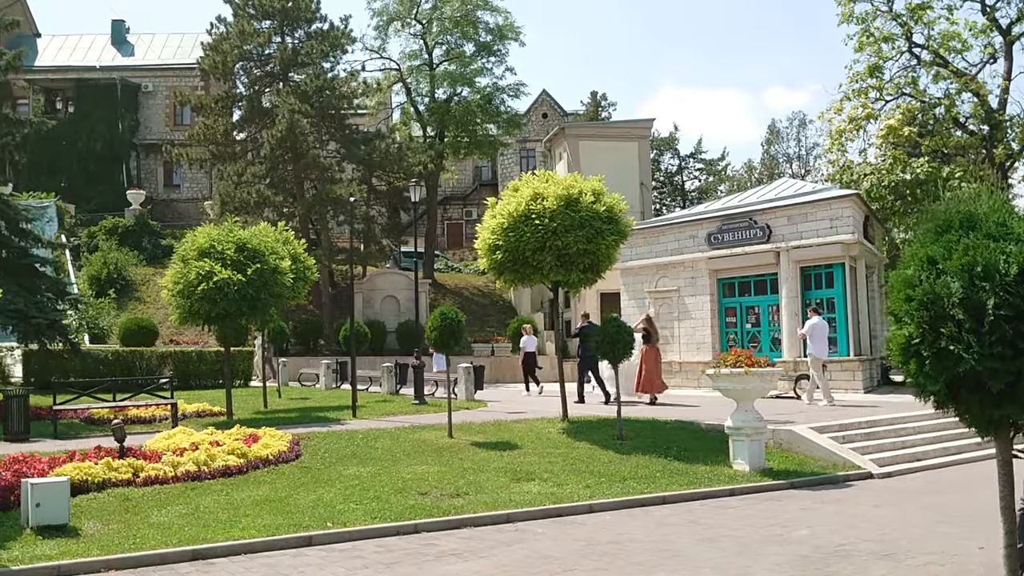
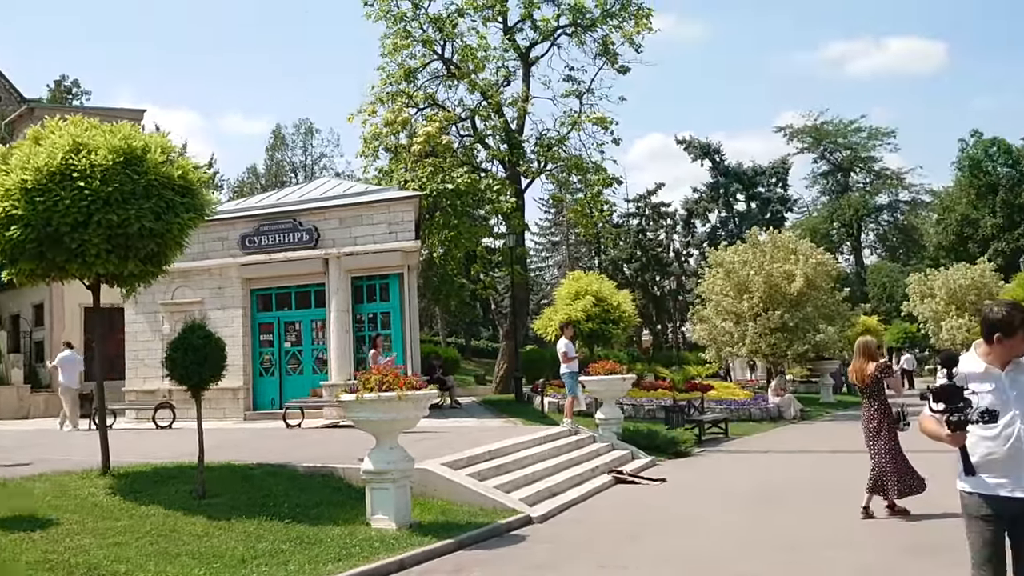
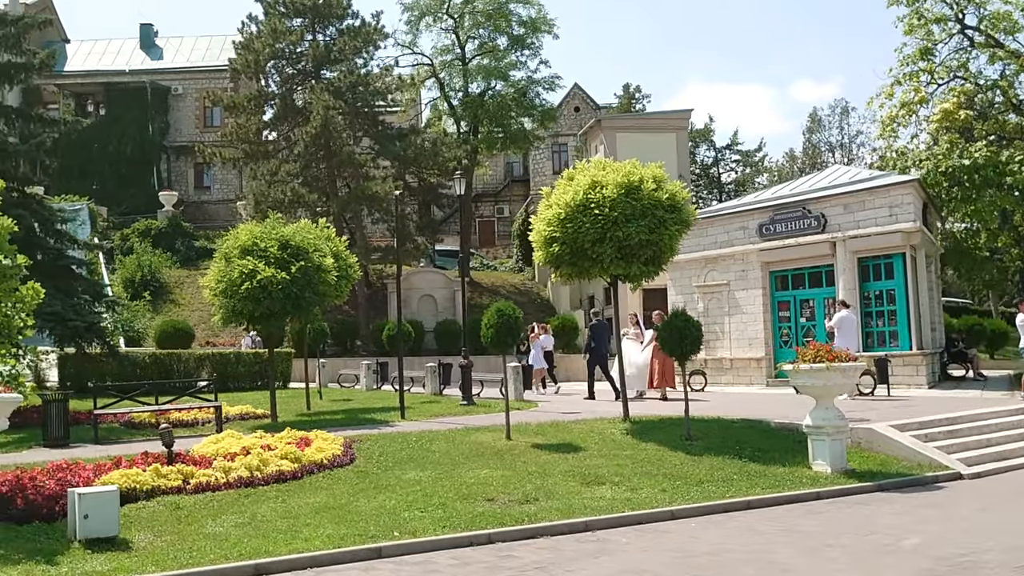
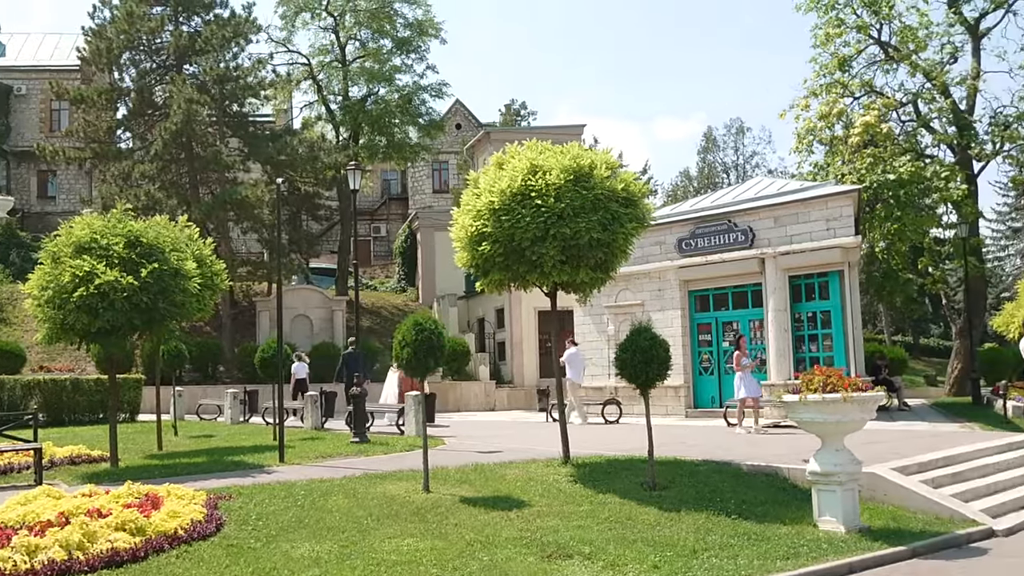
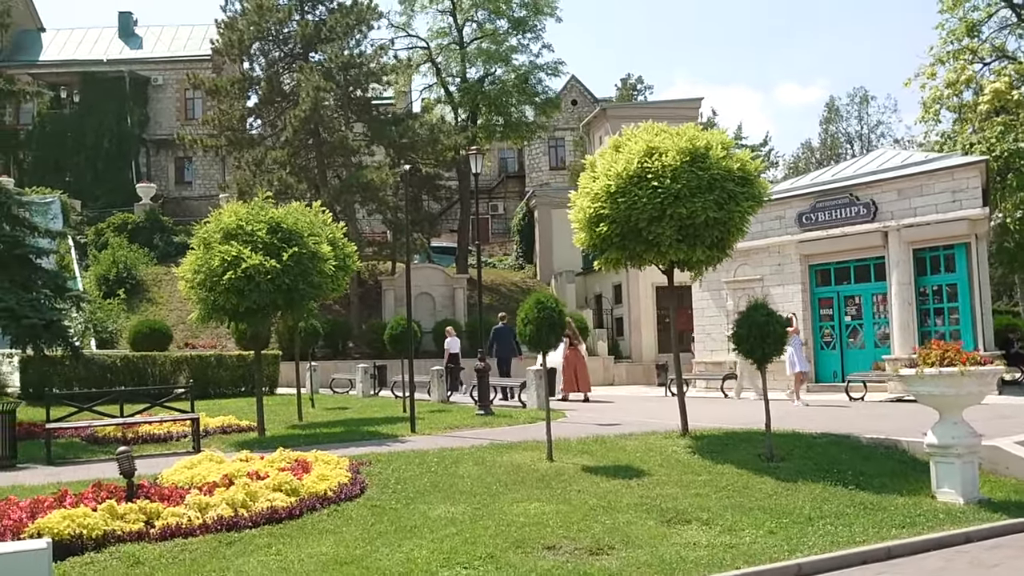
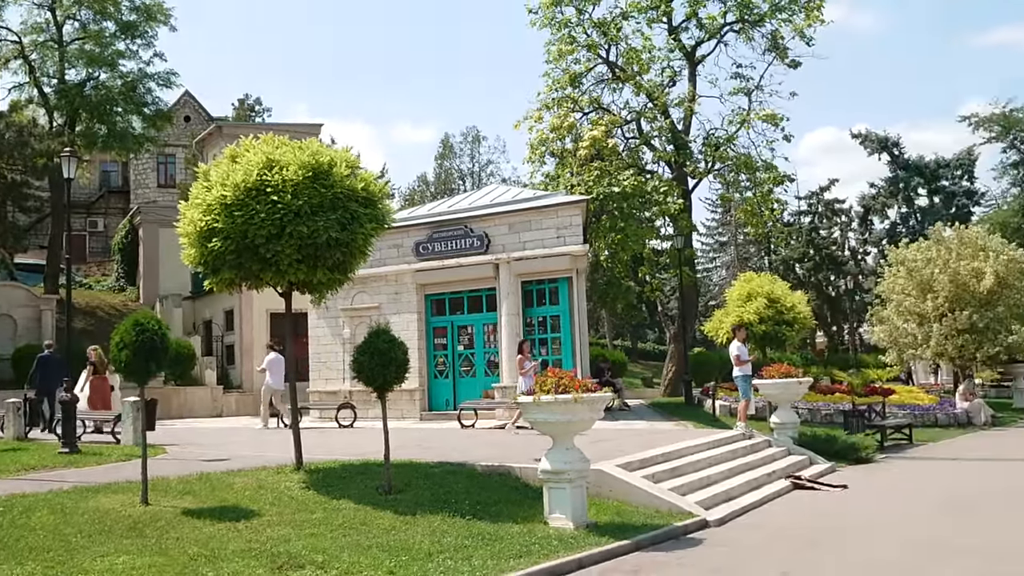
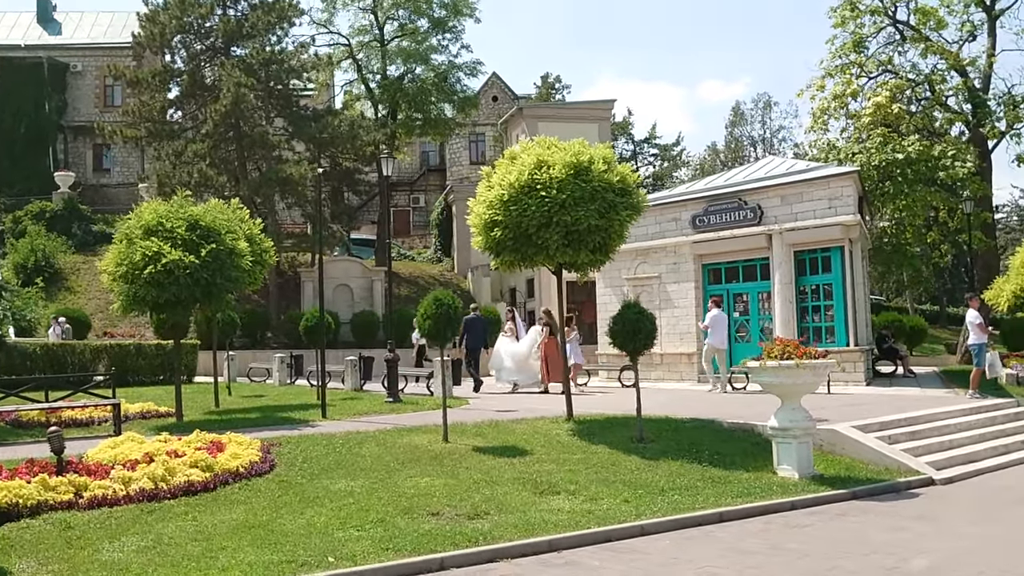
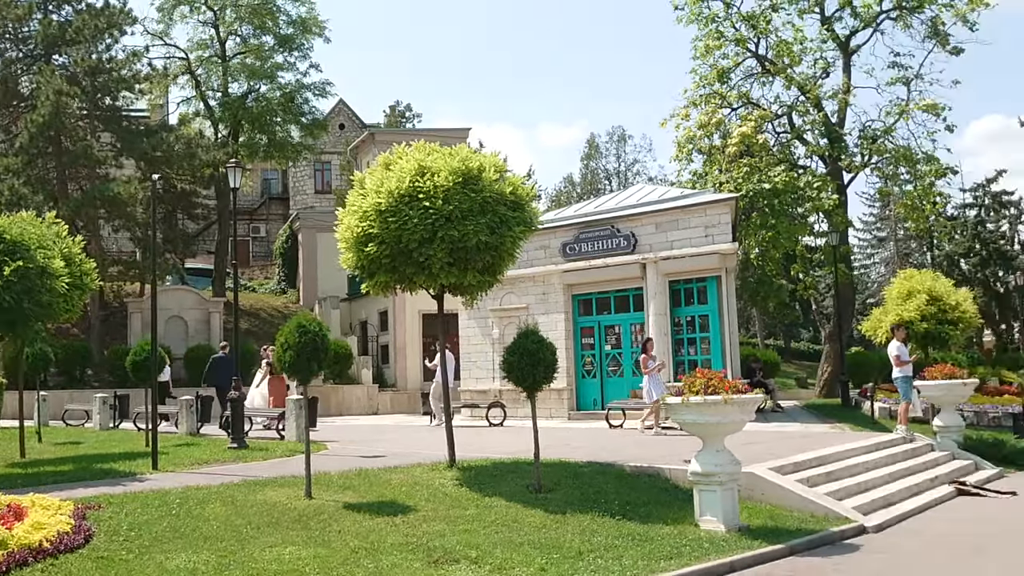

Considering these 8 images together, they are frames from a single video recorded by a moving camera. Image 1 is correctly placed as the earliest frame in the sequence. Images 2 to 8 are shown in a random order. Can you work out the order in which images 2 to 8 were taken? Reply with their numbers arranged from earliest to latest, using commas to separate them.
3, 7, 5, 4, 8, 6, 2
